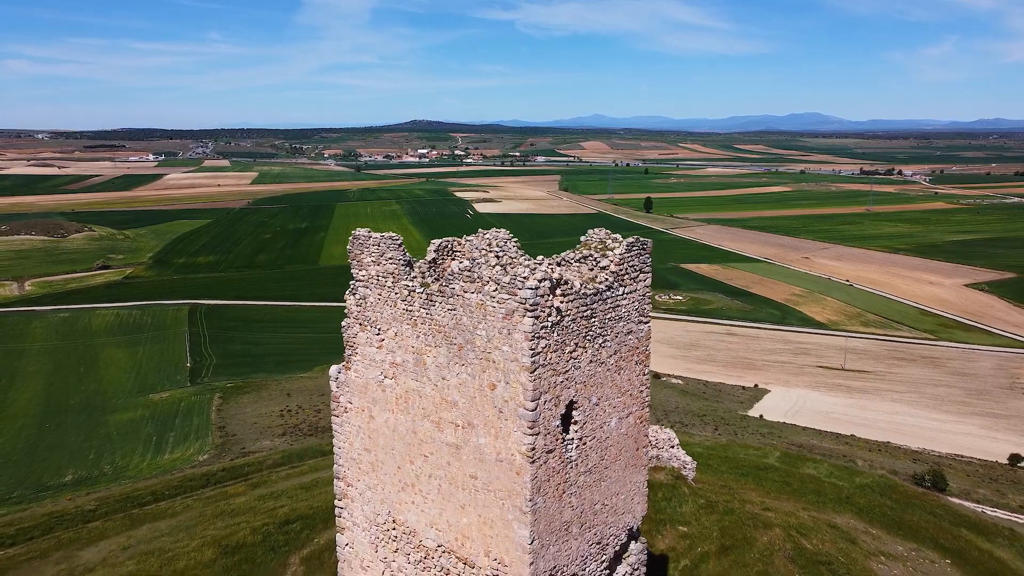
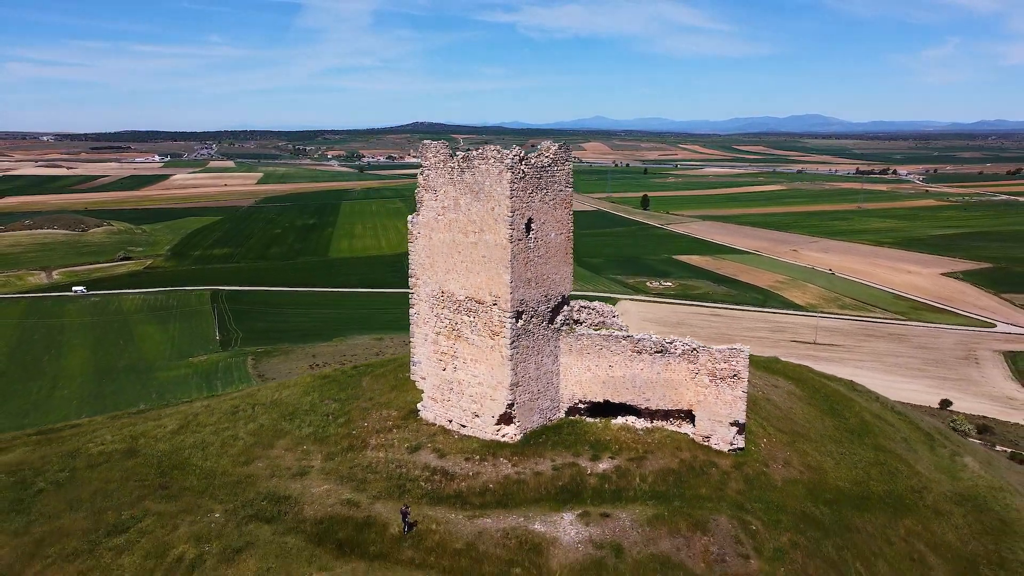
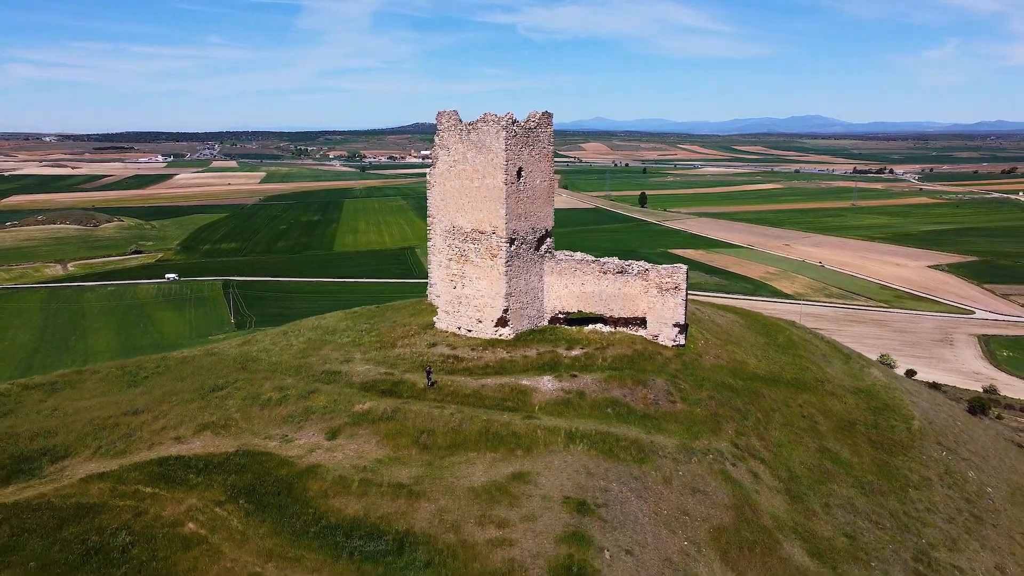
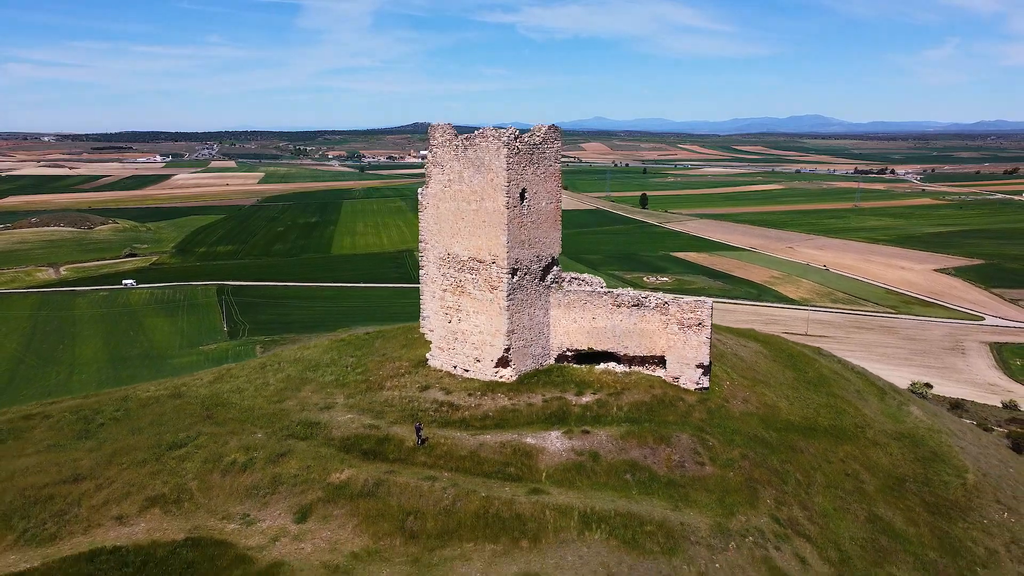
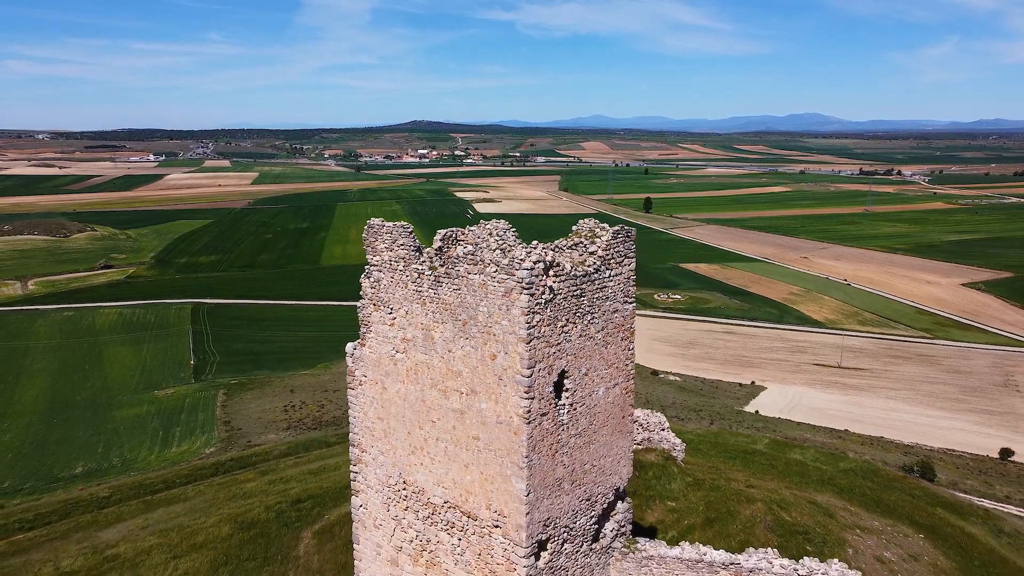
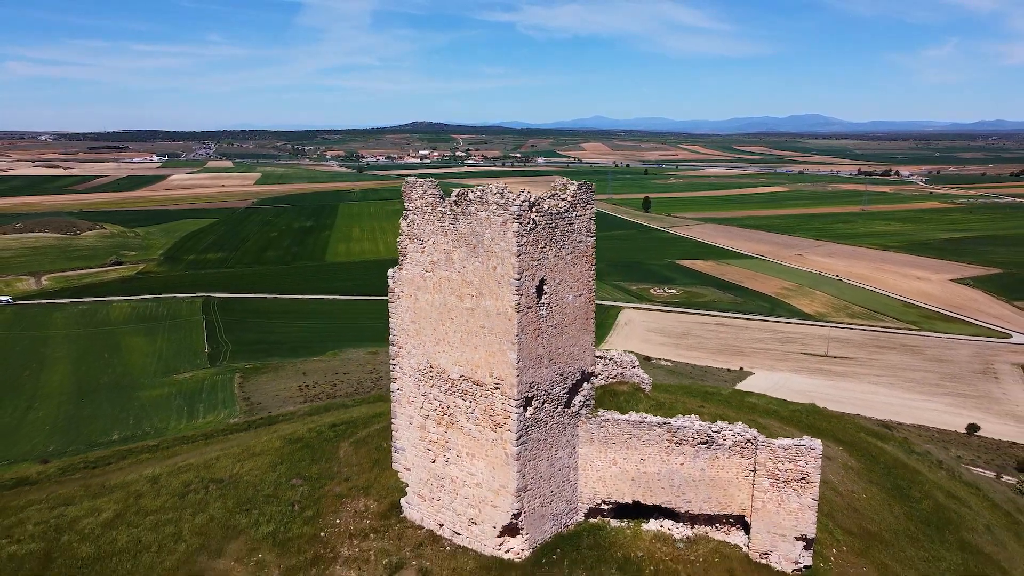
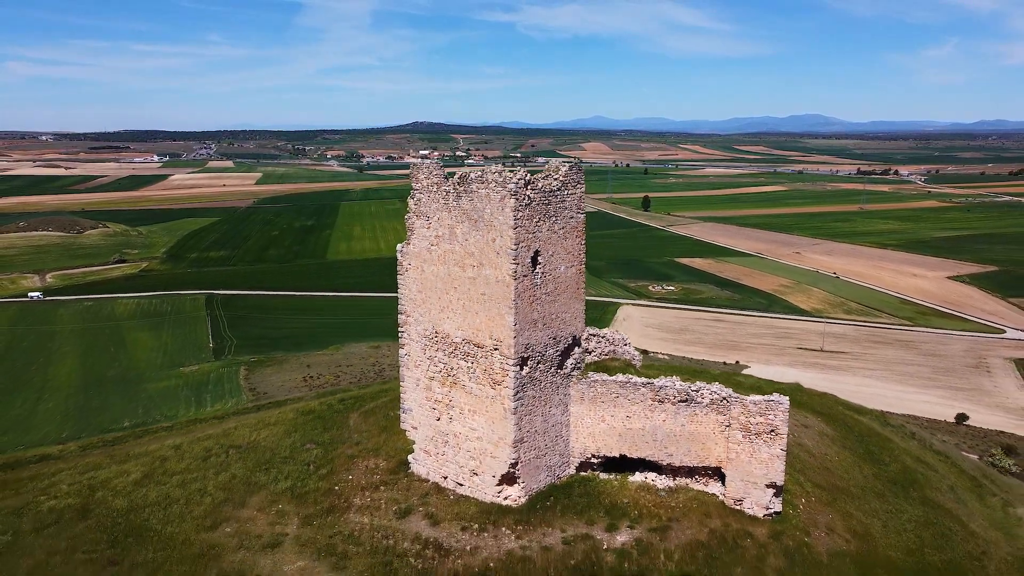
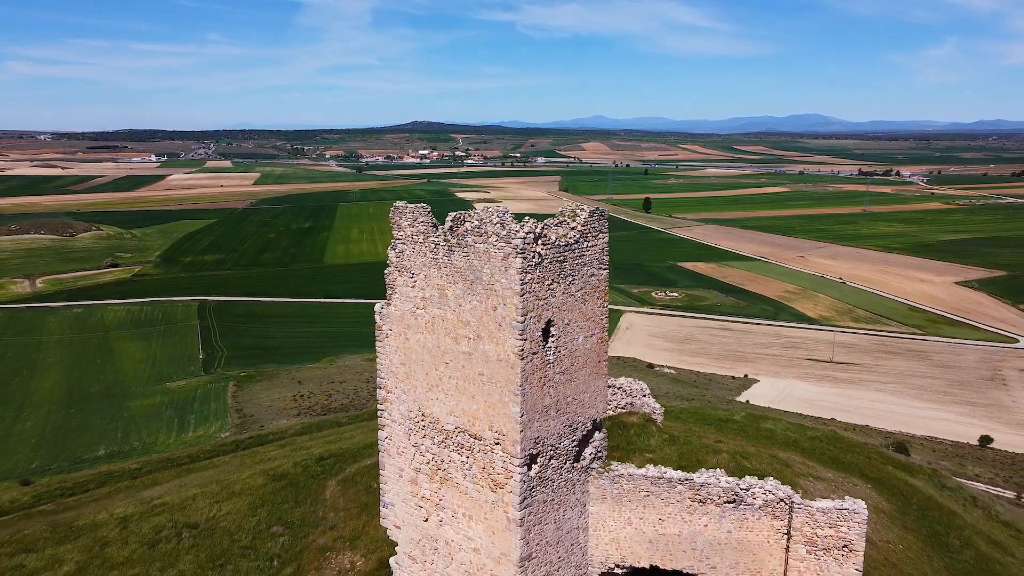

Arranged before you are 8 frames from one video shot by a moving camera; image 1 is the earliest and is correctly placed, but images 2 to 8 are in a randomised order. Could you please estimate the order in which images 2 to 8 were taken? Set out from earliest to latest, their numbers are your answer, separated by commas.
5, 8, 6, 7, 2, 4, 3
